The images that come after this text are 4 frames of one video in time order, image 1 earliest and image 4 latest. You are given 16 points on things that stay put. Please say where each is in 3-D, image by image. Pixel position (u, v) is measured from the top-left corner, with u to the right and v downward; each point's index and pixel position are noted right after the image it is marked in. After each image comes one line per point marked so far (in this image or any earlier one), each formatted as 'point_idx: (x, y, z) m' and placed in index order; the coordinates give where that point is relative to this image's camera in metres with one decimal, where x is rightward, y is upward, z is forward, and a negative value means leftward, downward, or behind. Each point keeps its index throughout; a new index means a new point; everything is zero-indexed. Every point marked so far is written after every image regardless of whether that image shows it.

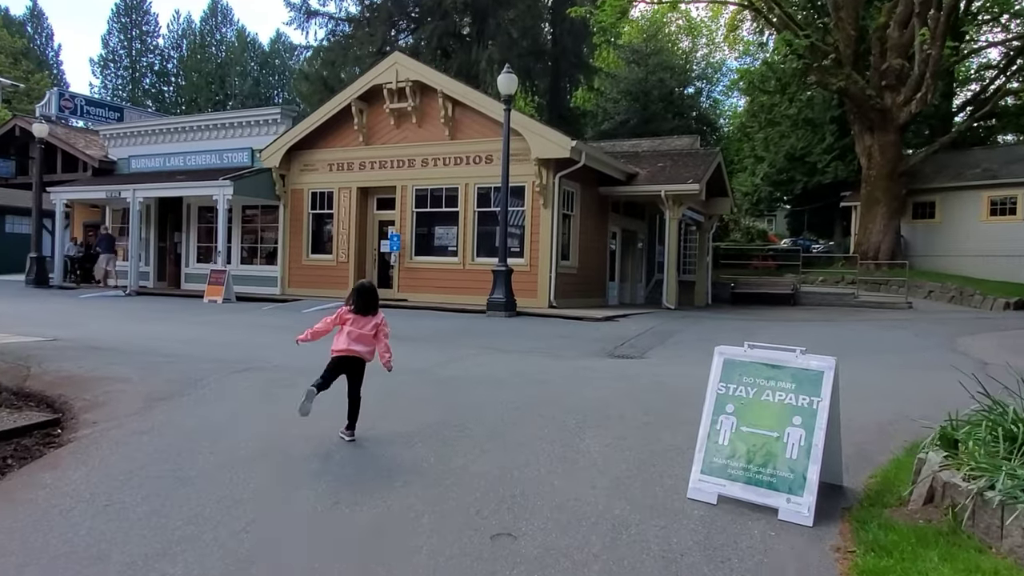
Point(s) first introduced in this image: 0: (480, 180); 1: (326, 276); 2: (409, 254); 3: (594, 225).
0: (-0.7, +2.5, +17.2) m
1: (-4.8, +0.3, +18.9) m
2: (-2.5, +0.8, +18.0) m
3: (+2.1, +1.6, +18.6) m
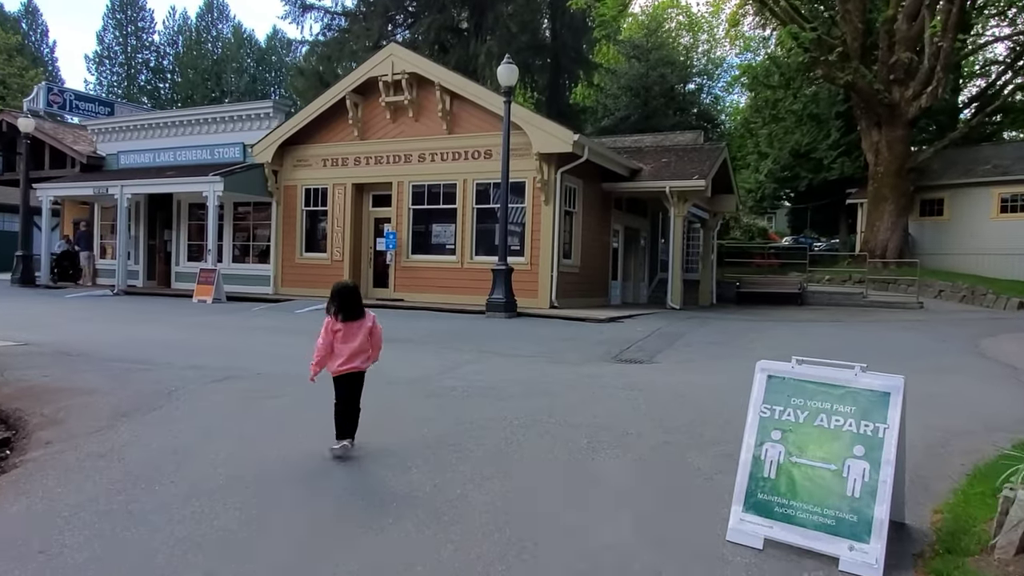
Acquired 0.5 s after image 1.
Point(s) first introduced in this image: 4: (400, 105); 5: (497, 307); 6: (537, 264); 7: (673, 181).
0: (-0.7, +2.5, +16.6) m
1: (-4.8, +0.3, +18.4) m
2: (-2.5, +0.8, +17.4) m
3: (+2.1, +1.6, +18.1) m
4: (-2.7, +4.4, +17.5) m
5: (-0.3, -0.4, +13.9) m
6: (+0.6, +0.5, +16.0) m
7: (+3.8, +2.5, +17.3) m
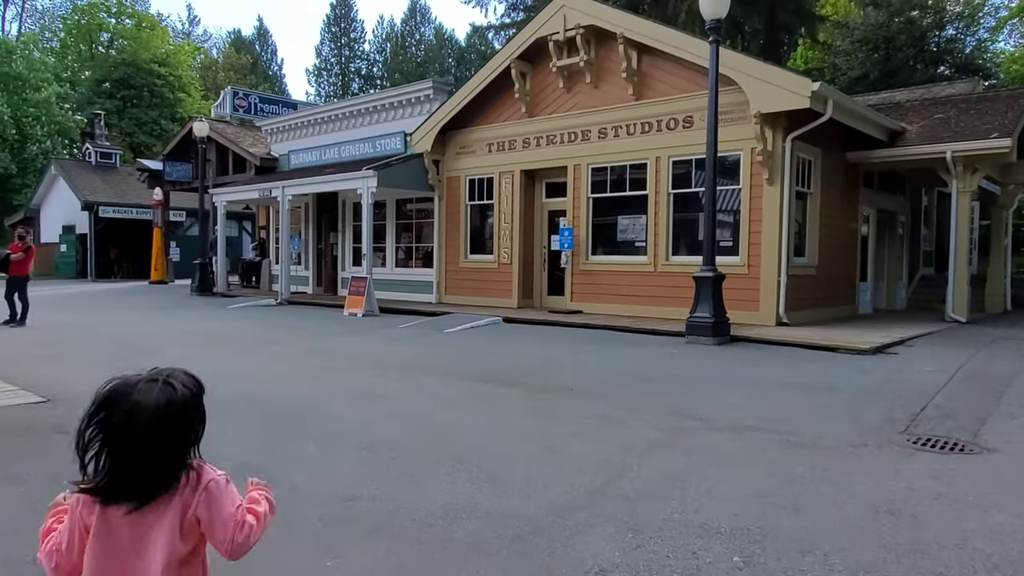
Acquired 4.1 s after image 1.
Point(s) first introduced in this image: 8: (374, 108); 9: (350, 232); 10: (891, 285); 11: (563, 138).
0: (+2.9, +2.4, +12.8) m
1: (-0.5, +0.1, +15.6) m
2: (+1.4, +0.7, +14.1) m
3: (+6.0, +1.5, +13.4) m
4: (+1.2, +4.2, +14.1) m
5: (+2.6, -0.5, +10.0) m
6: (+4.0, +0.4, +11.9) m
7: (+7.4, +2.4, +12.2) m
8: (-3.5, +4.5, +18.3) m
9: (-4.1, +1.4, +18.7) m
10: (+8.2, 0.0, +15.8) m
11: (+1.0, +2.9, +14.3) m
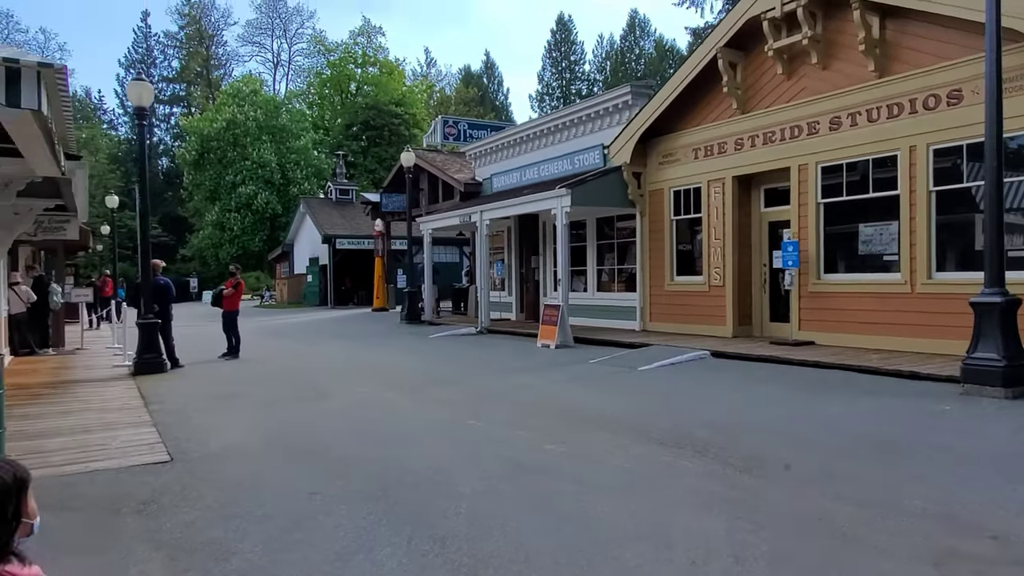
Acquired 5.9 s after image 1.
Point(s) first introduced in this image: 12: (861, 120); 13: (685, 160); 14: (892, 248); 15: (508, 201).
0: (+5.8, +2.0, +9.9) m
1: (+3.4, -0.3, +13.6) m
2: (+4.8, +0.3, +11.5) m
3: (+9.0, +1.2, +9.5) m
4: (+4.6, +3.8, +11.7) m
5: (+4.7, -0.8, +7.3) m
6: (+6.6, +0.1, +8.7) m
7: (+9.9, +2.2, +7.9) m
8: (+1.4, +3.9, +17.2) m
9: (+0.9, +0.8, +17.6) m
10: (+11.8, -0.2, +11.1) m
11: (+4.5, +2.5, +11.9) m
12: (+5.2, +2.5, +10.9) m
13: (+3.3, +2.4, +13.8) m
14: (+5.5, +0.6, +10.6) m
15: (-0.1, +2.0, +16.6) m
